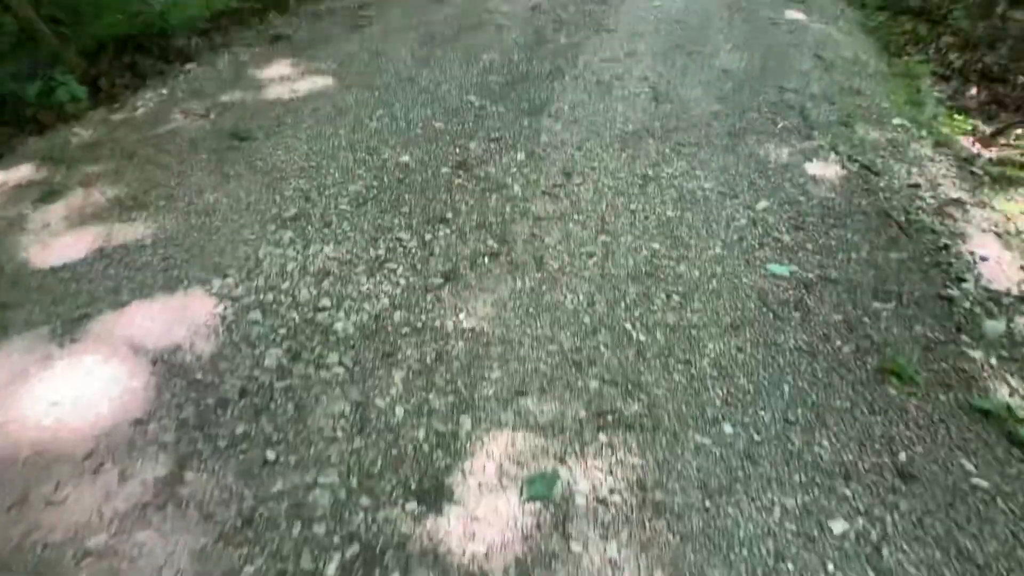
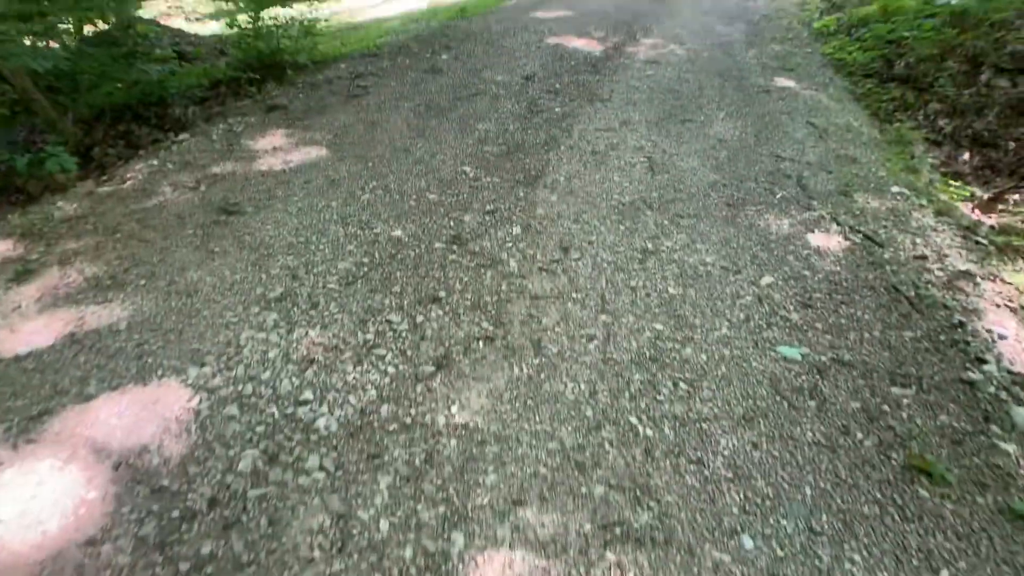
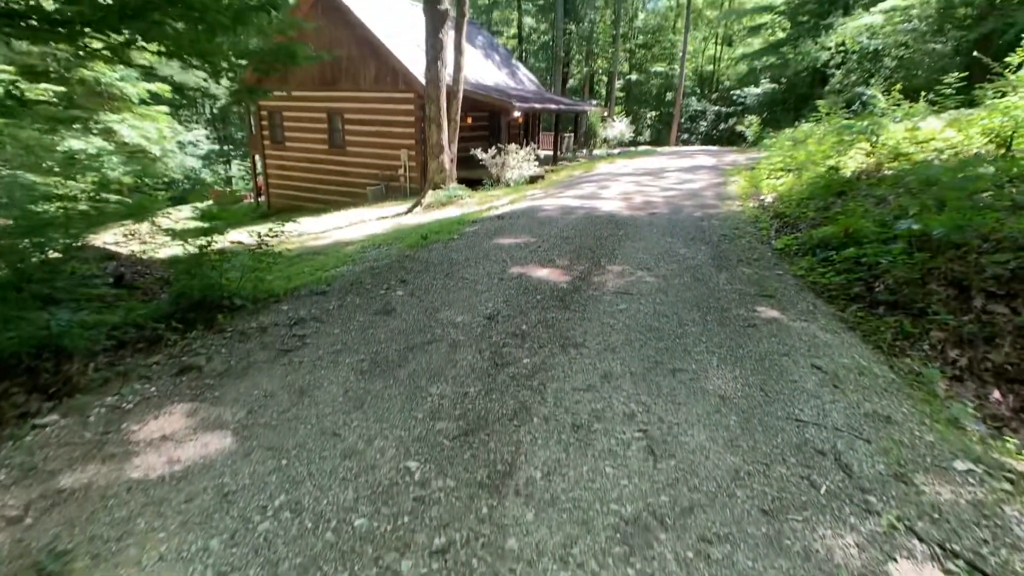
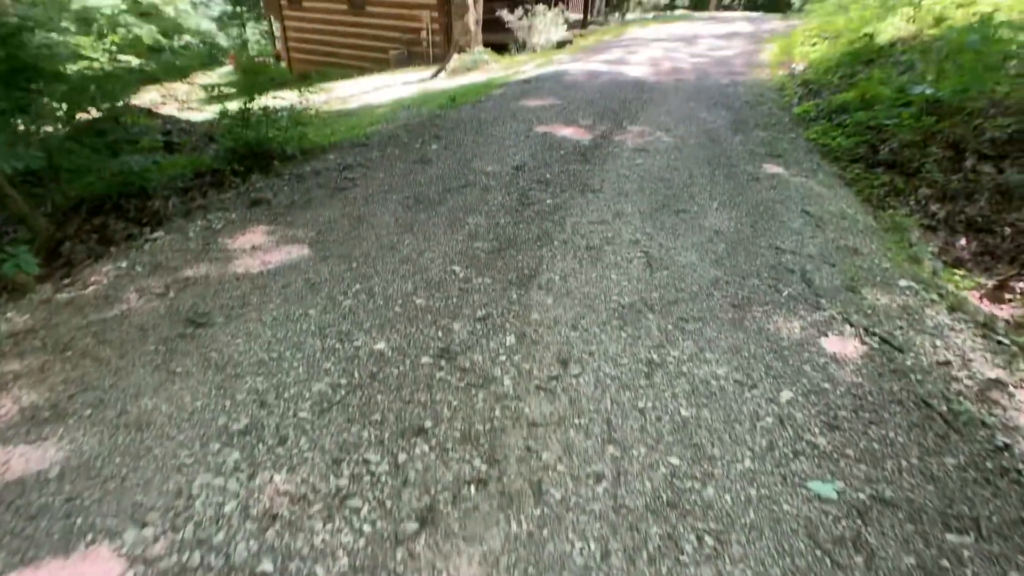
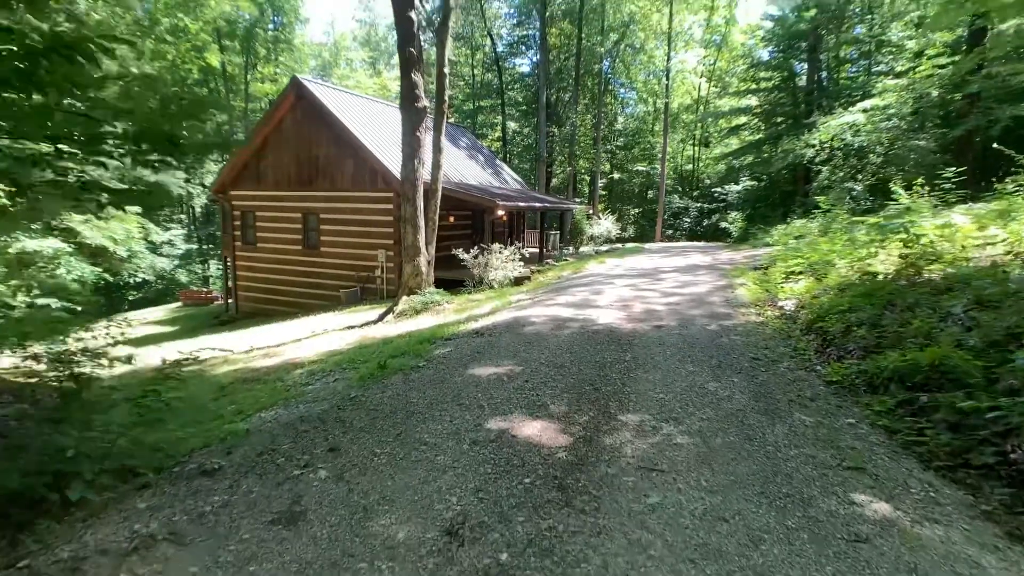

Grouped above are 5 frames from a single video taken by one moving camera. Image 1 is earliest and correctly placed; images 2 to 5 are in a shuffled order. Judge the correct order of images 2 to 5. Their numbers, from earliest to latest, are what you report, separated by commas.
2, 4, 3, 5
